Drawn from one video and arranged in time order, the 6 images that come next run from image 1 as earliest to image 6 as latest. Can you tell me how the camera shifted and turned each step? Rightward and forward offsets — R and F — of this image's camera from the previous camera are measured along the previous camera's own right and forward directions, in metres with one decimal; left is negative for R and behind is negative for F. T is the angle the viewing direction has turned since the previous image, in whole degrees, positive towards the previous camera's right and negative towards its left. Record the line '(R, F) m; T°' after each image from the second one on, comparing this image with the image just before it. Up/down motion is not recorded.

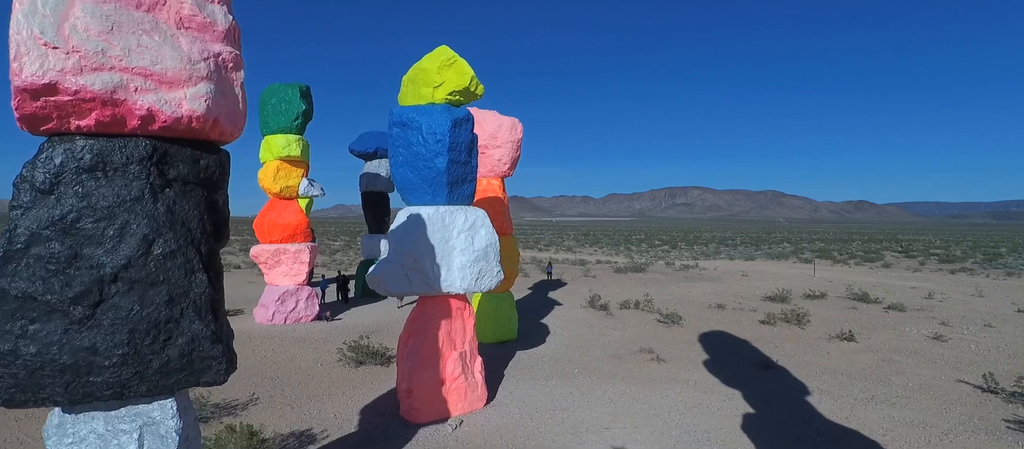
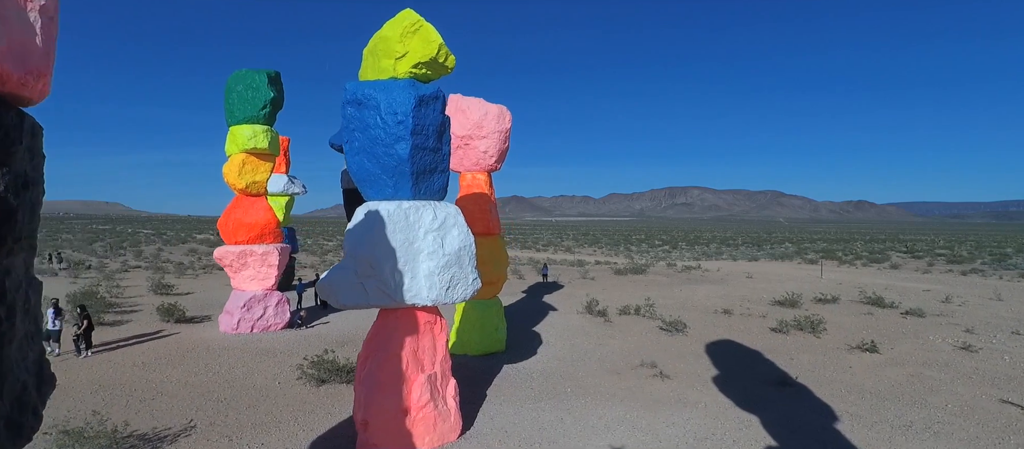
(+0.2, +0.9) m; 0°
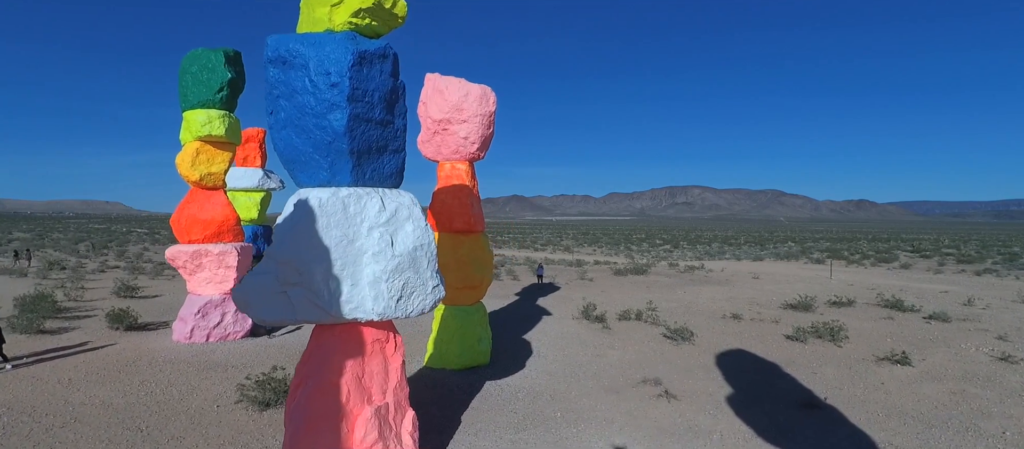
(+0.2, +1.0) m; 0°
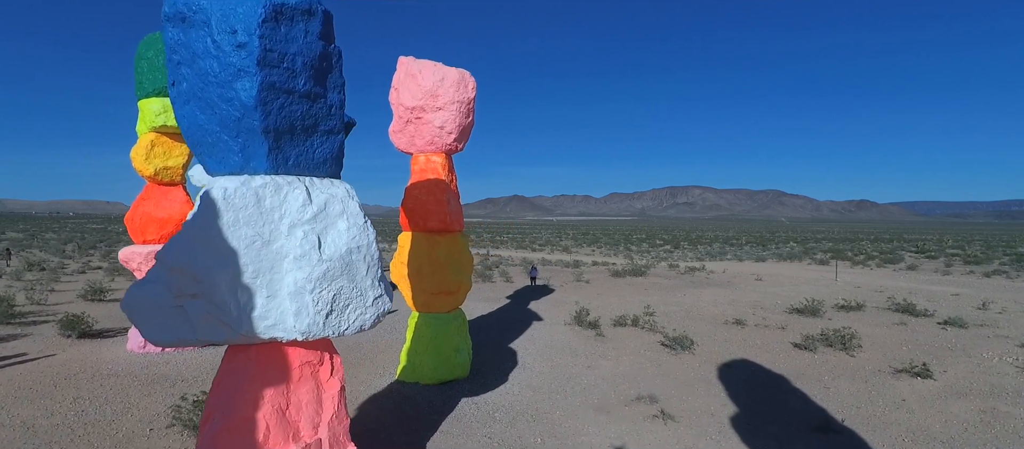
(+0.3, +0.7) m; 0°
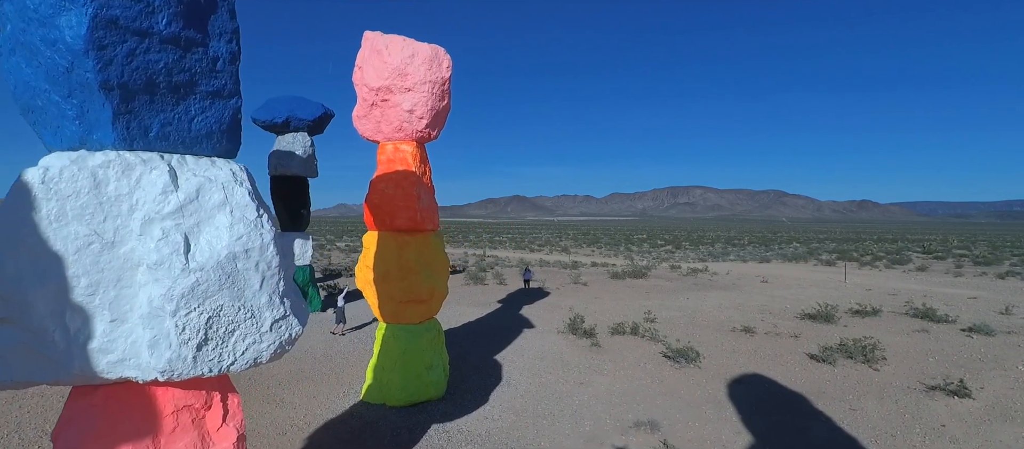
(+0.2, +0.8) m; 0°
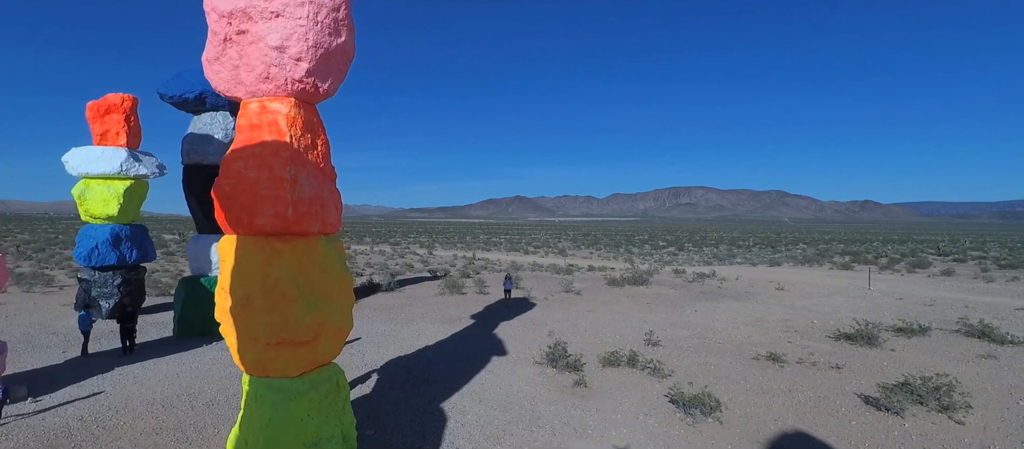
(+0.5, +1.9) m; 0°
